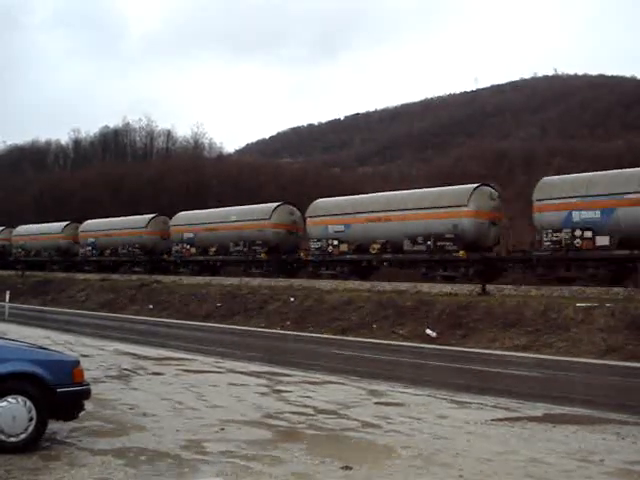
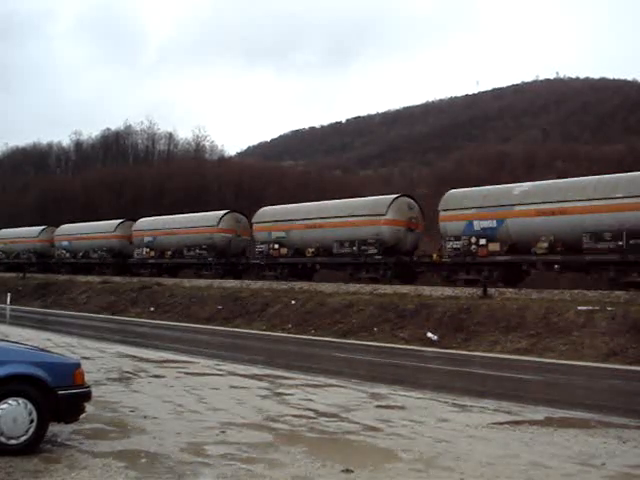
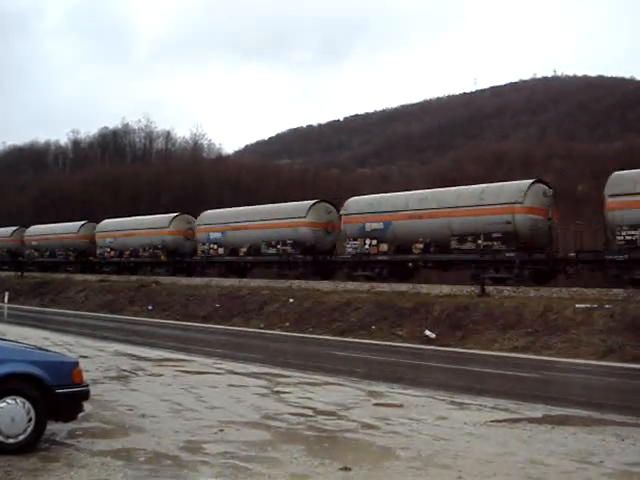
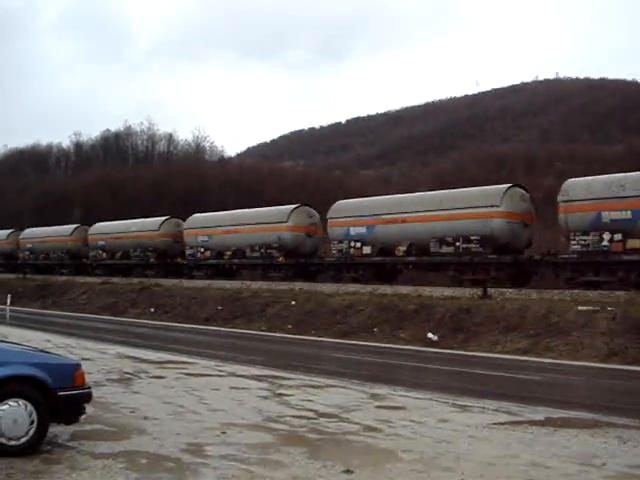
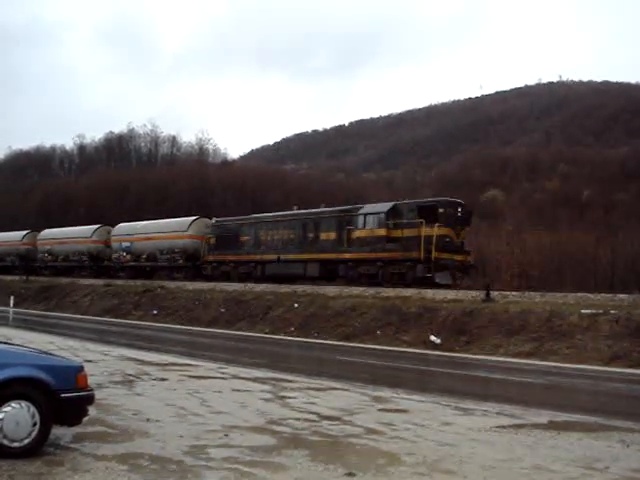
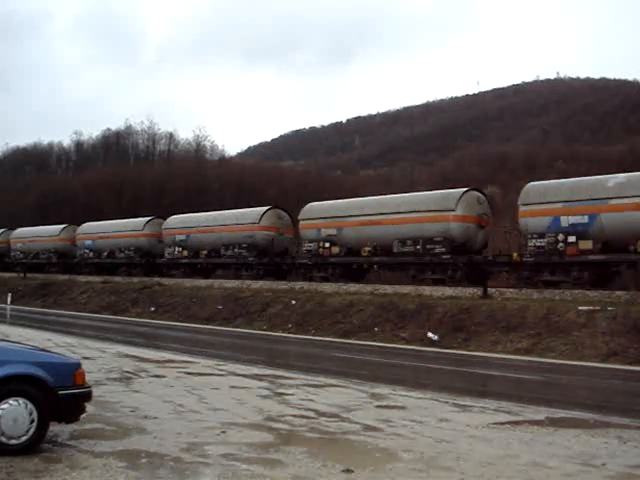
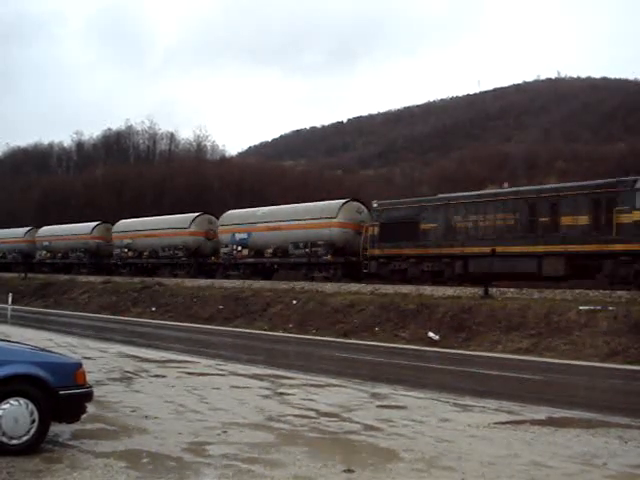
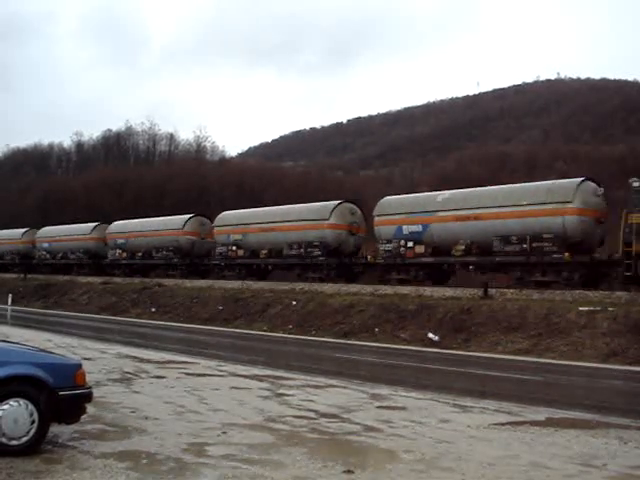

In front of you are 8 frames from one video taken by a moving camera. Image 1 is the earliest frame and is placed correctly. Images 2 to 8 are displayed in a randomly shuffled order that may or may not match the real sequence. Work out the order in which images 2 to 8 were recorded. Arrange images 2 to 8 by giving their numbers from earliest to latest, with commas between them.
4, 3, 6, 2, 8, 7, 5
